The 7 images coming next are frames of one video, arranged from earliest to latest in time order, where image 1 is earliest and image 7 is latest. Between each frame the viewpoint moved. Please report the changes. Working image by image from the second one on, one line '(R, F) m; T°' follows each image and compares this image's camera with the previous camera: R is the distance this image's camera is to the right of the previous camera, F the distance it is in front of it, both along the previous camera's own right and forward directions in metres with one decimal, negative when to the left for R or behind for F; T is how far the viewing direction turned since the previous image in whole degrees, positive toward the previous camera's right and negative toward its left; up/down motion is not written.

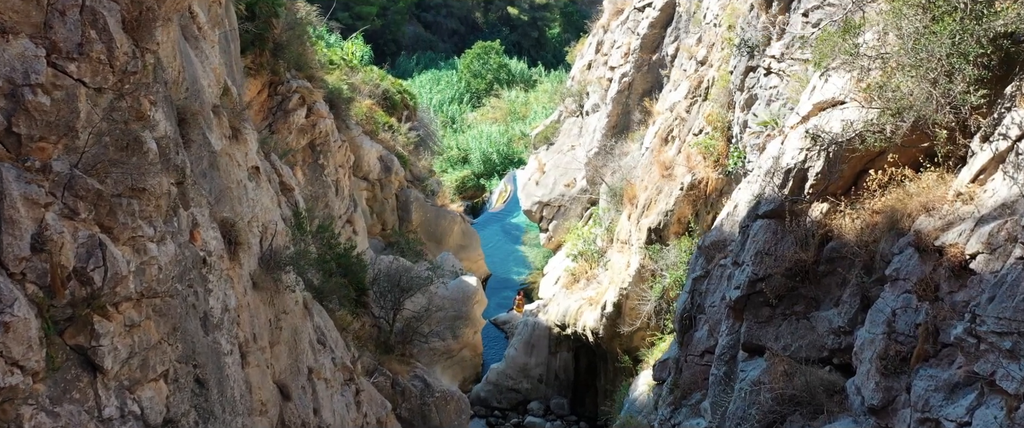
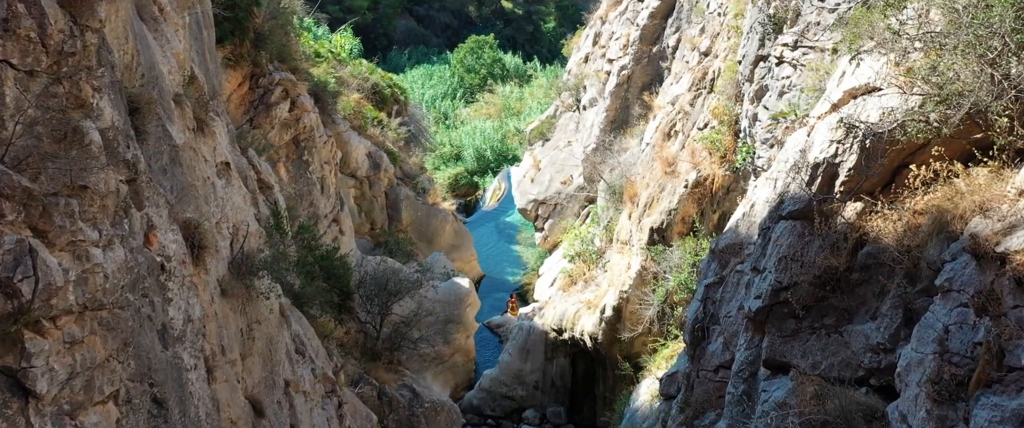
(0.0, +0.8) m; 0°
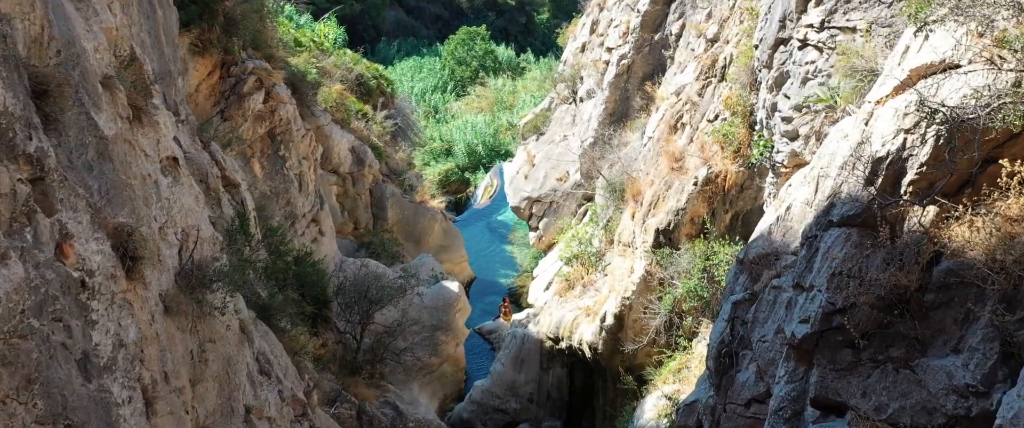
(0.0, +1.3) m; 0°
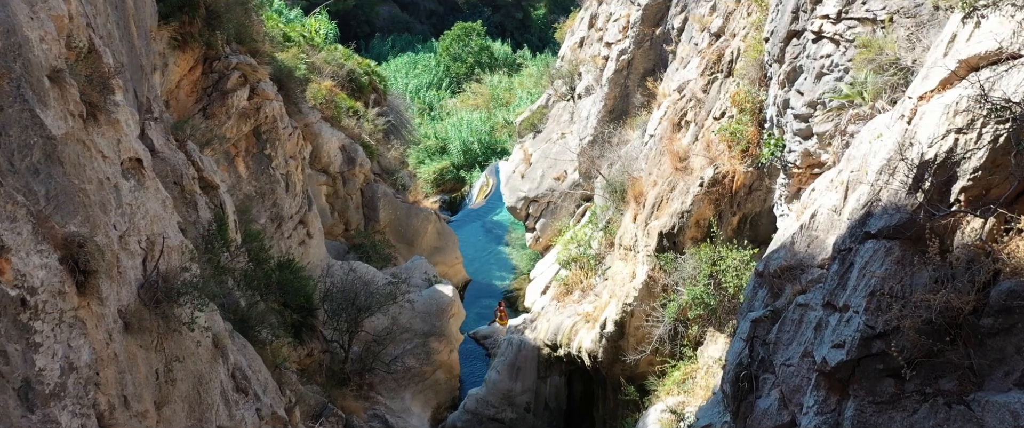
(0.0, +0.7) m; 0°
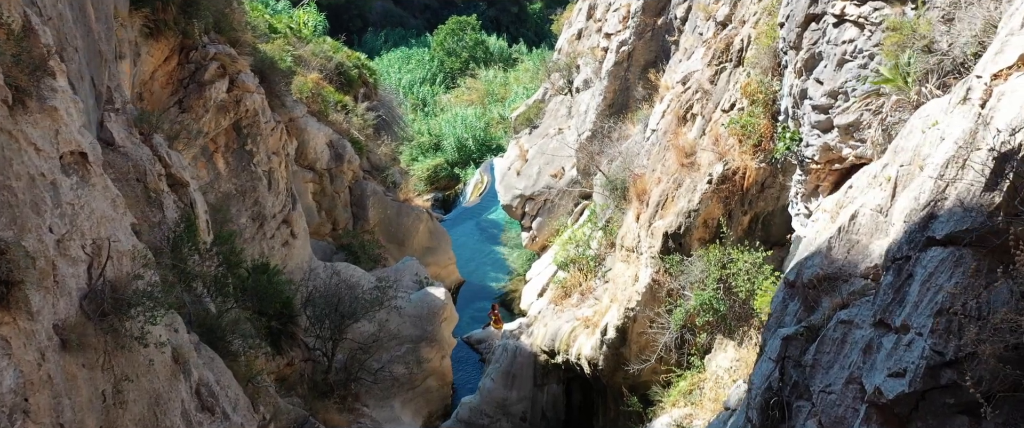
(0.0, +0.8) m; 0°
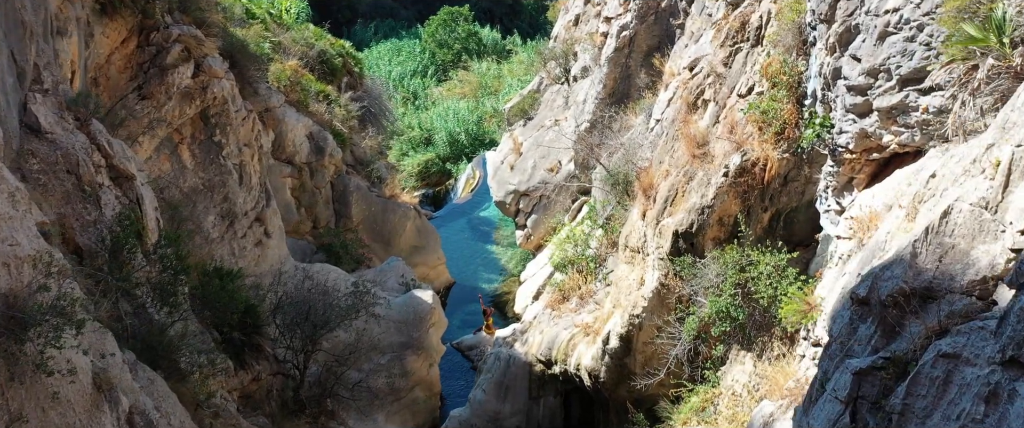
(0.0, +1.2) m; 0°
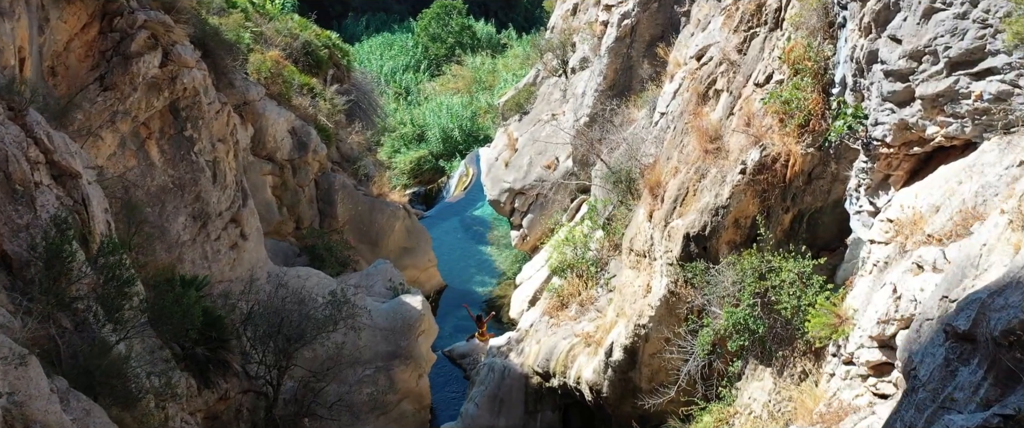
(0.0, +1.0) m; 0°
